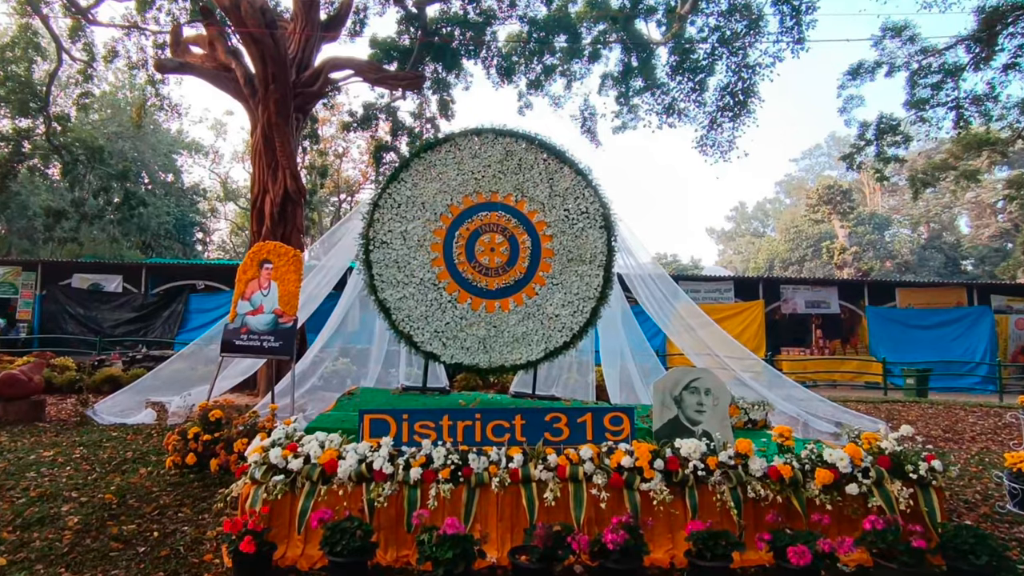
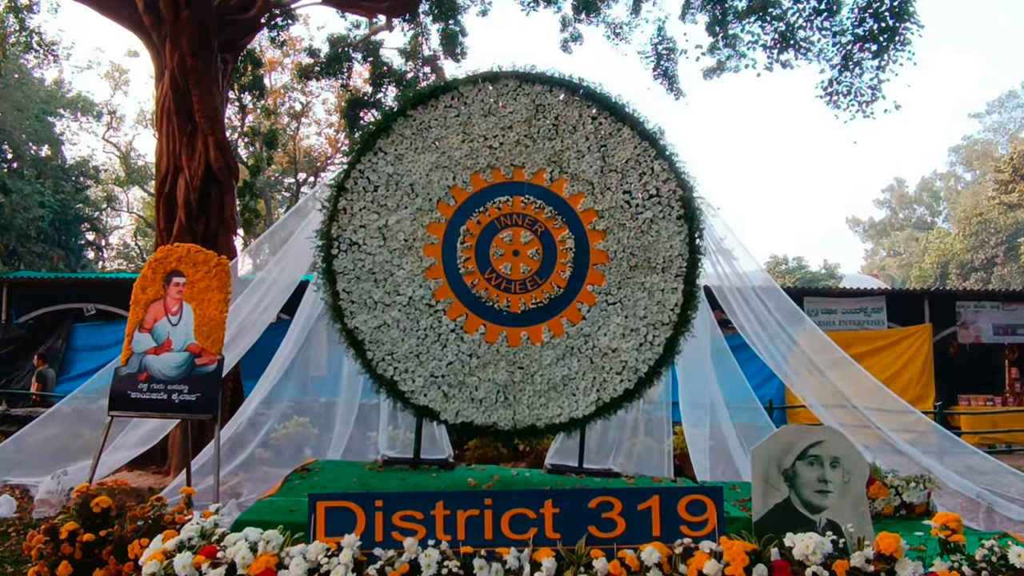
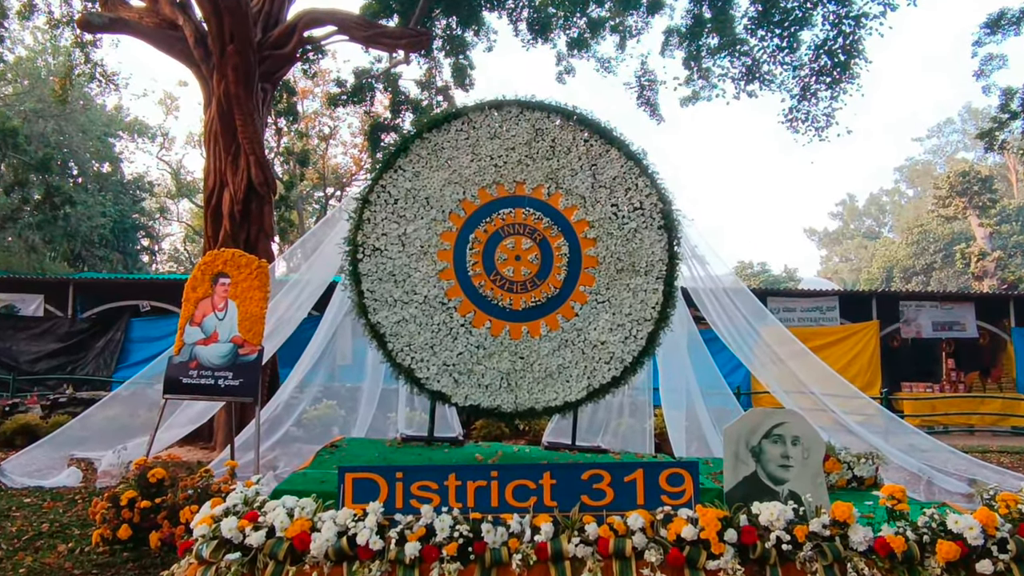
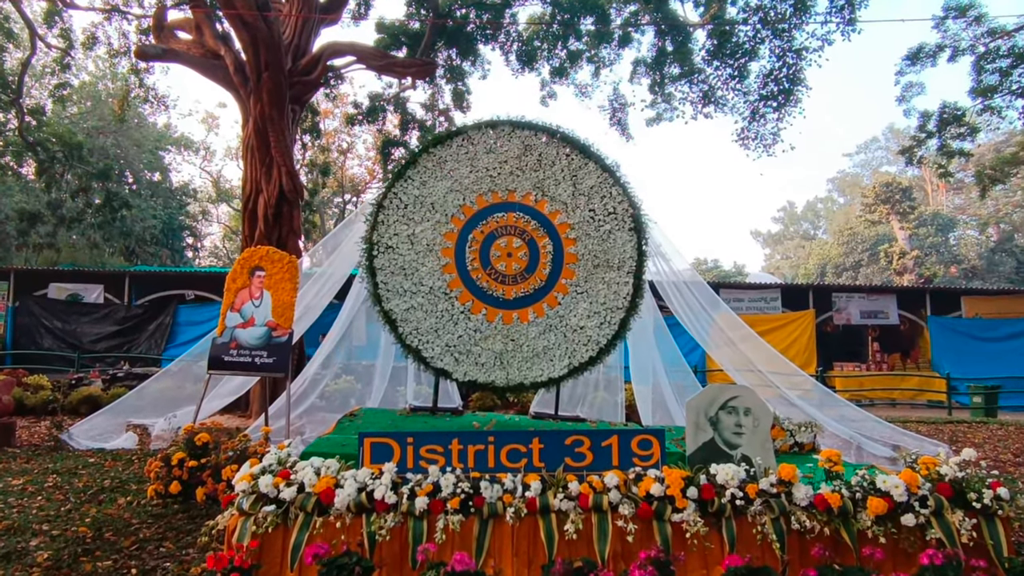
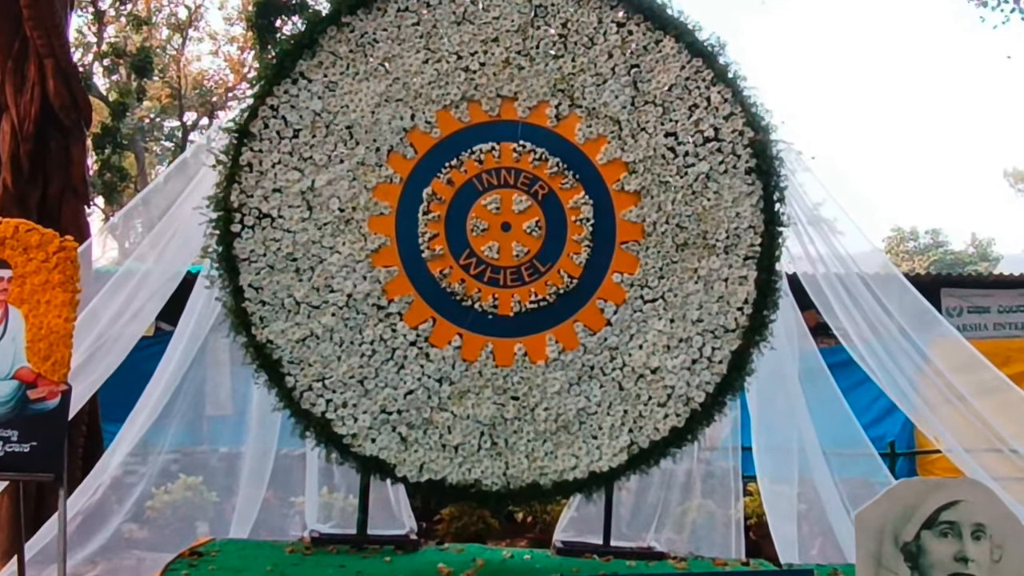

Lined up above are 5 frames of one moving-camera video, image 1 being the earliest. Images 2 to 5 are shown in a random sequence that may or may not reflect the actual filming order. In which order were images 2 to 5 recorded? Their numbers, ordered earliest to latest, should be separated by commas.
4, 3, 2, 5
